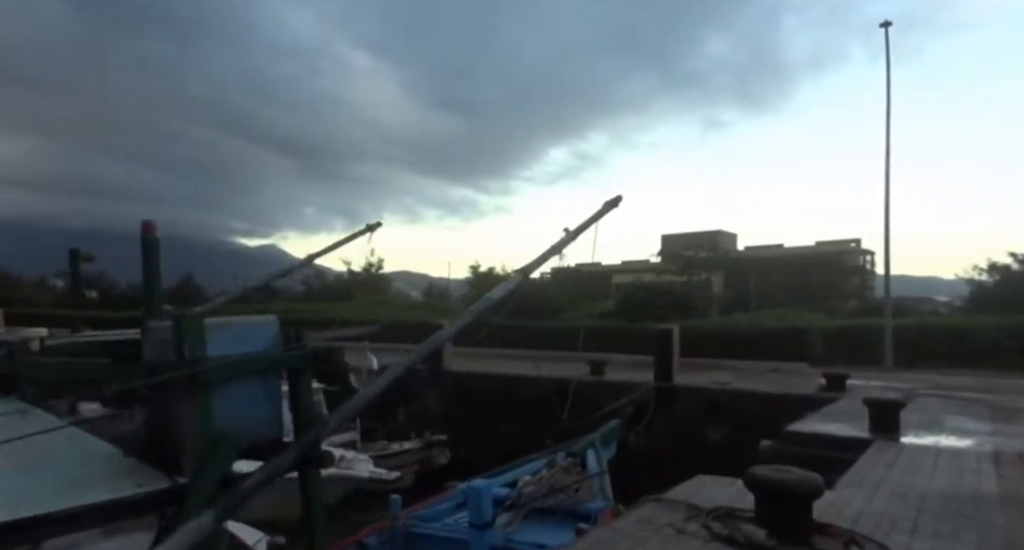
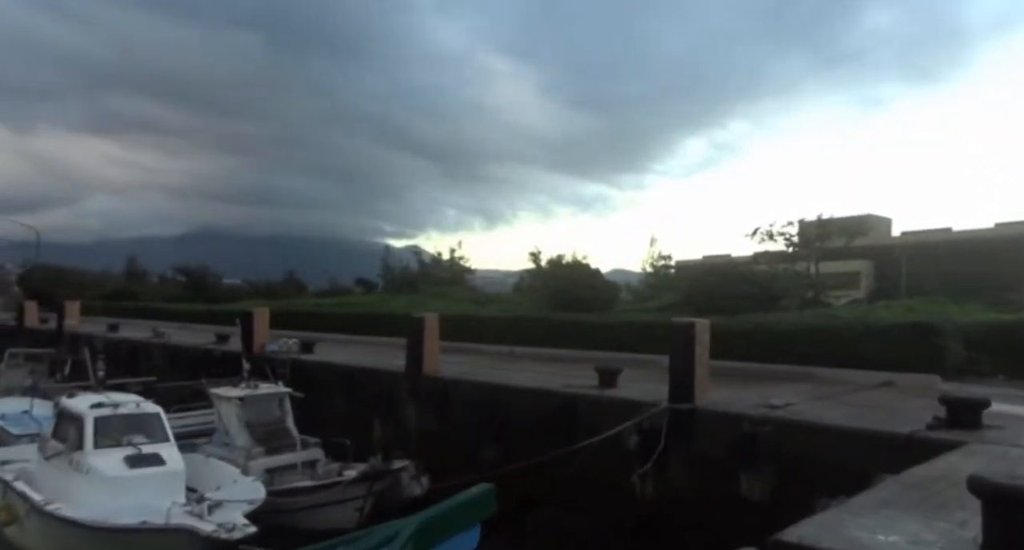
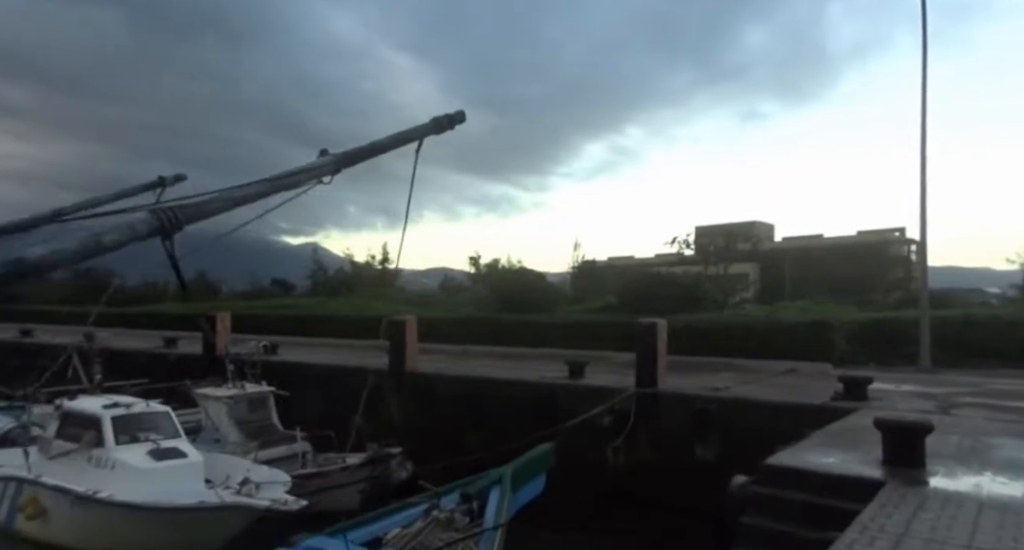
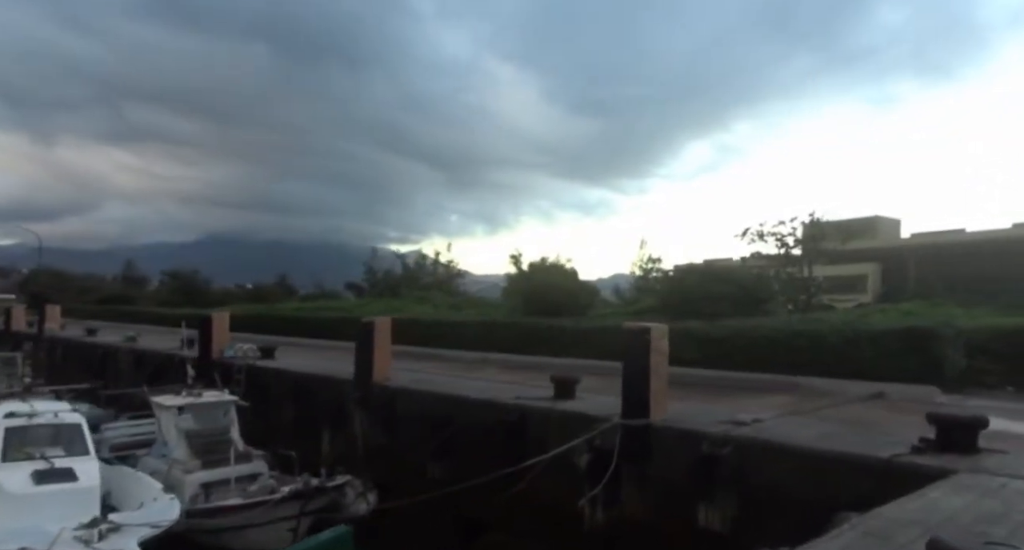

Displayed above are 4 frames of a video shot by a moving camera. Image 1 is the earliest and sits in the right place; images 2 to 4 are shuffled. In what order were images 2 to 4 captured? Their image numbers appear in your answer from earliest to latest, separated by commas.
3, 2, 4
